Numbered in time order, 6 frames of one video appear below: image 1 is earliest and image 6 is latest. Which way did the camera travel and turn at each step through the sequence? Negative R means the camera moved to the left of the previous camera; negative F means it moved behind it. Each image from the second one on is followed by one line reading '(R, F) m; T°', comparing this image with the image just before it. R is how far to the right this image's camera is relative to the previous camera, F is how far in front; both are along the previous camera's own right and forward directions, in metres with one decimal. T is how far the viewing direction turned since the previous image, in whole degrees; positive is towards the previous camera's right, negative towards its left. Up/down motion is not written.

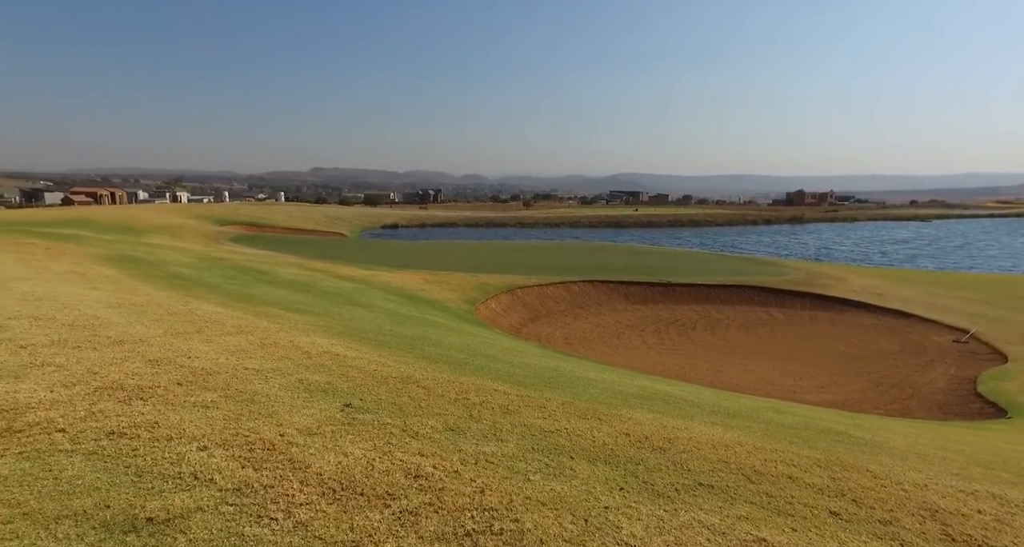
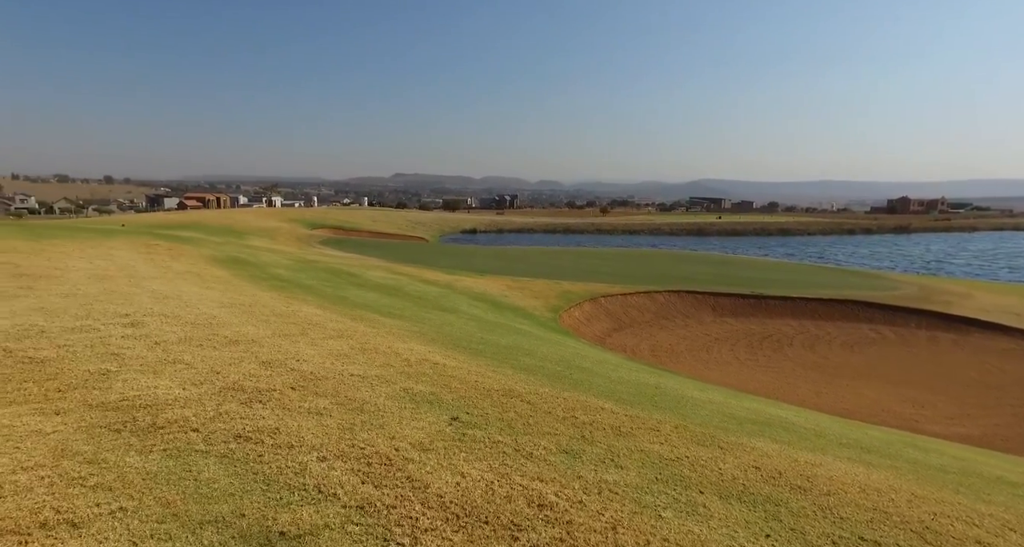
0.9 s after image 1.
(-0.6, +0.4) m; -7°
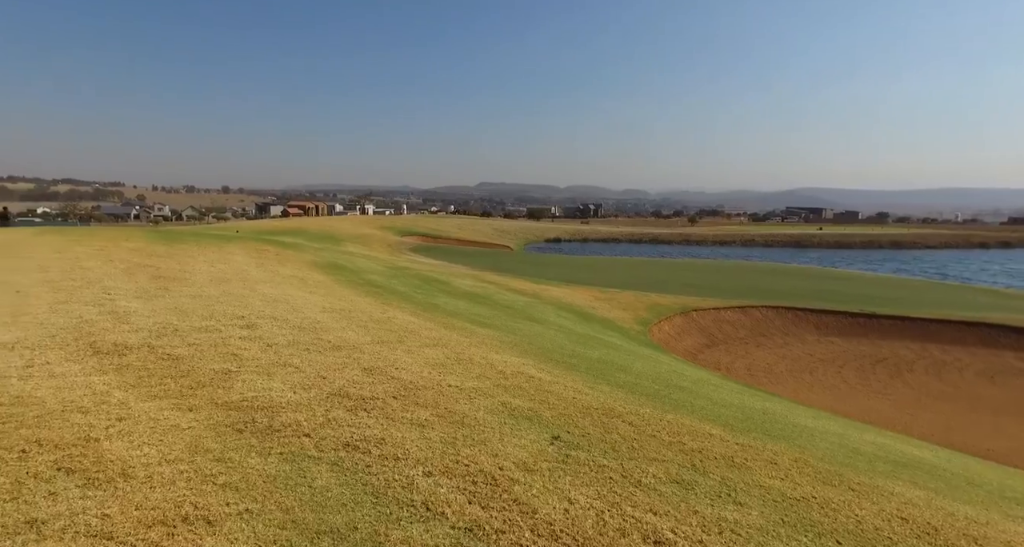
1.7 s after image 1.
(-0.4, +0.2) m; -8°
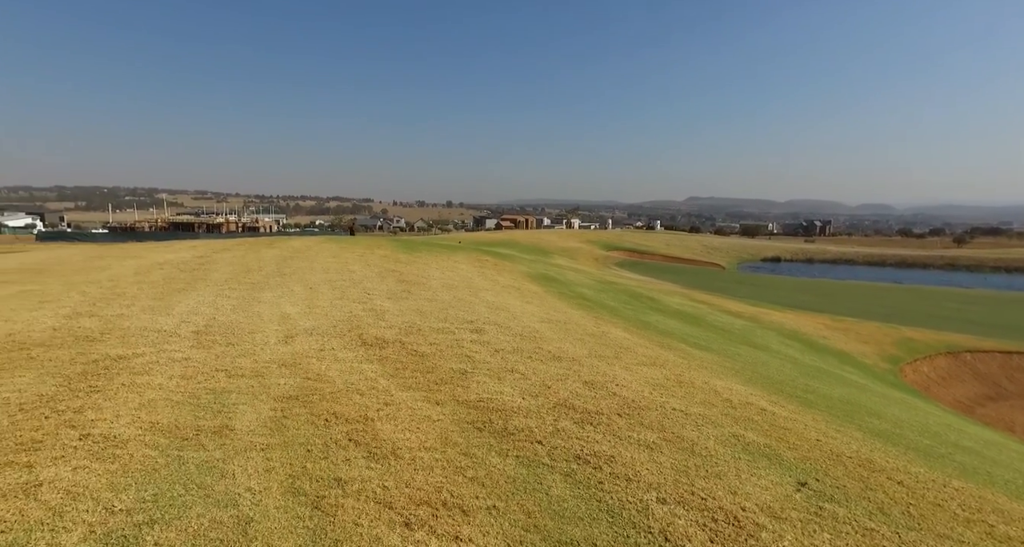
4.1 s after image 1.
(-0.5, 0.0) m; -21°
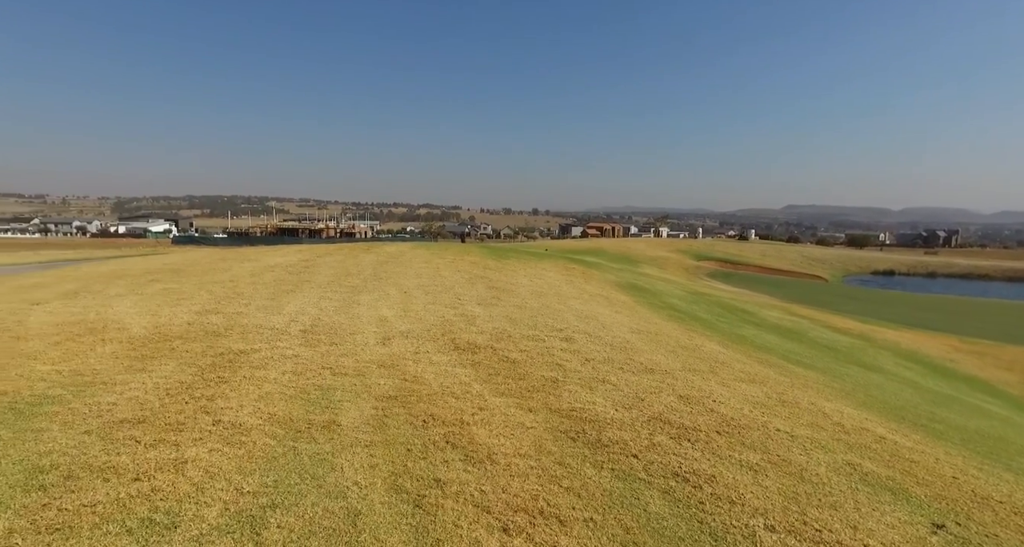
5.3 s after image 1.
(-0.2, 0.0) m; -9°
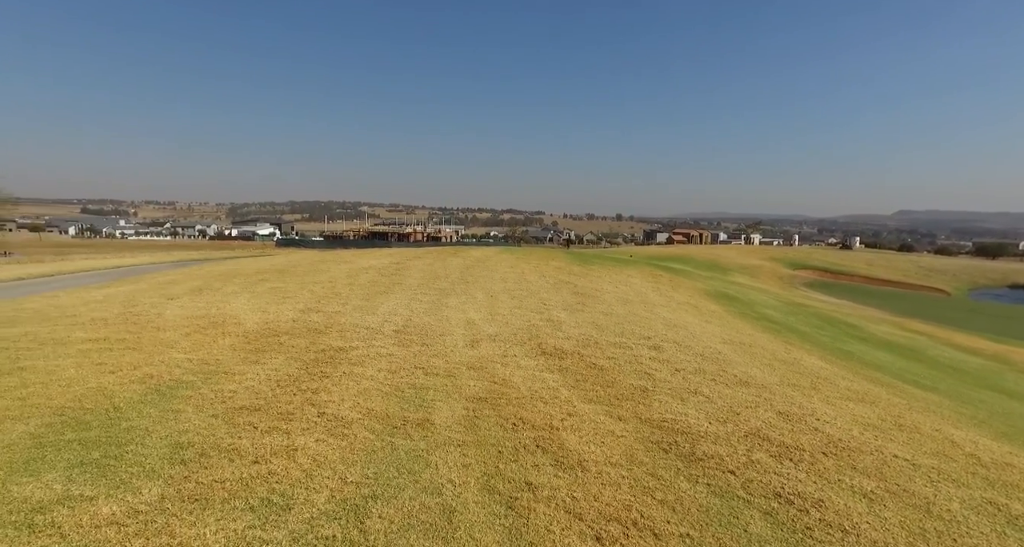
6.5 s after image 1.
(-0.2, 0.0) m; -9°
